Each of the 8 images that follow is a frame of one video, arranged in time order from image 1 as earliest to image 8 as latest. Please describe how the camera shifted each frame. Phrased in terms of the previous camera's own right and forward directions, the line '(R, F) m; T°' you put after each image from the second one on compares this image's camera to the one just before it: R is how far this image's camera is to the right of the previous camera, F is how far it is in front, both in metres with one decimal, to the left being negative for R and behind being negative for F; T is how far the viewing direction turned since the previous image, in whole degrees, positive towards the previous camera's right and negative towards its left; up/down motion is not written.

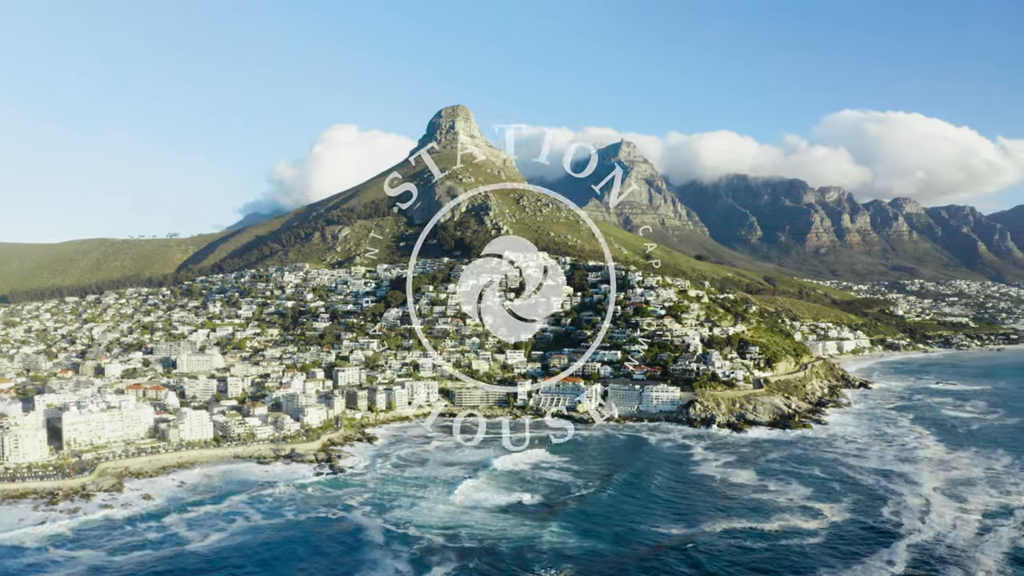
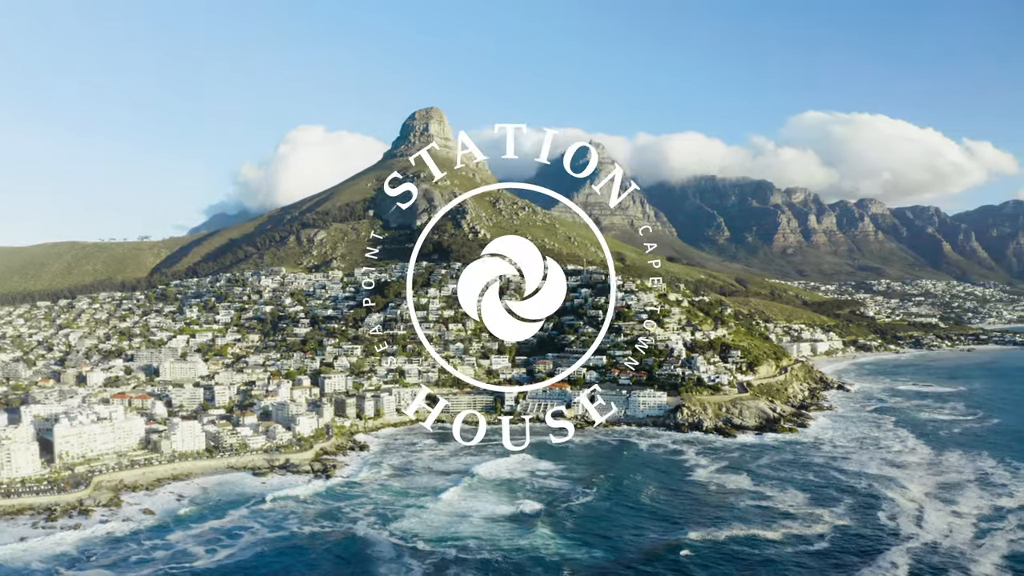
(-1.1, +0.1) m; +2°
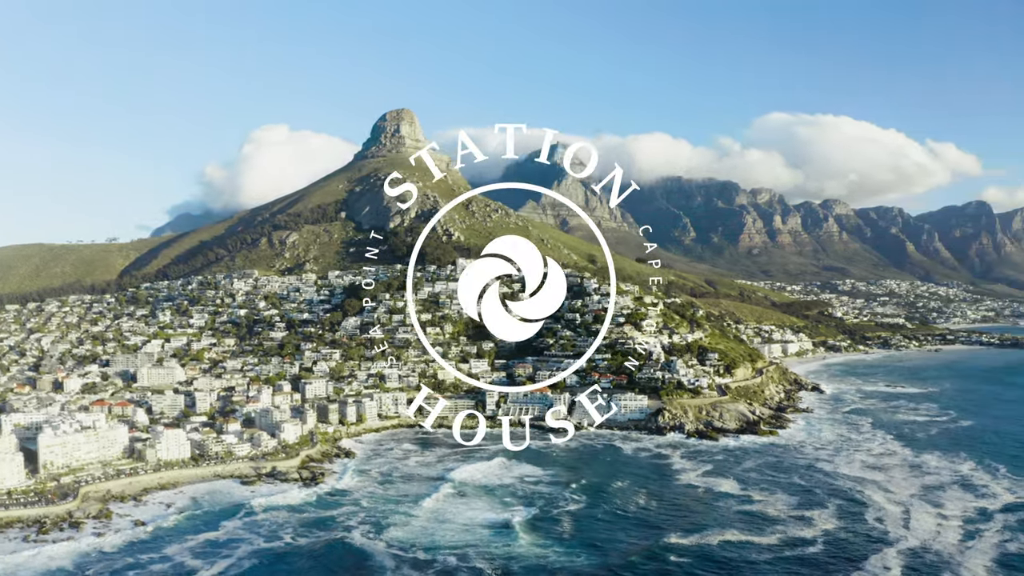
(-0.9, 0.0) m; +2°
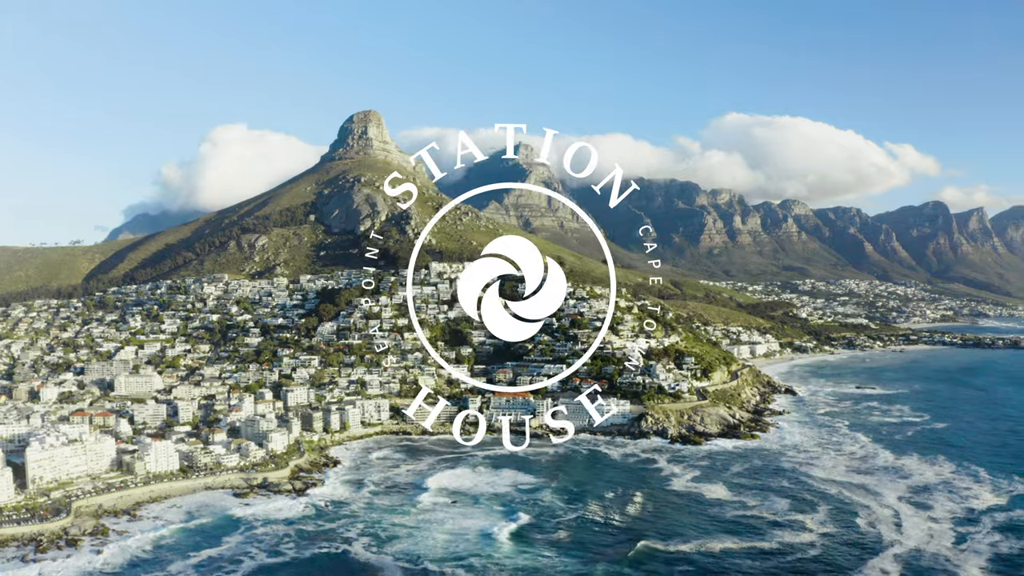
(-1.2, +0.1) m; +2°
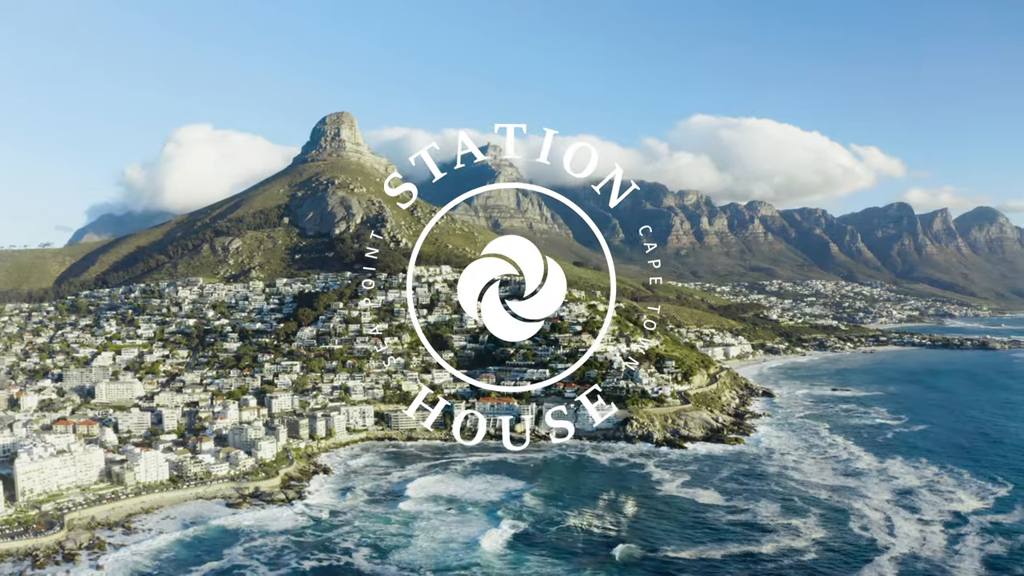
(-1.0, 0.0) m; +2°
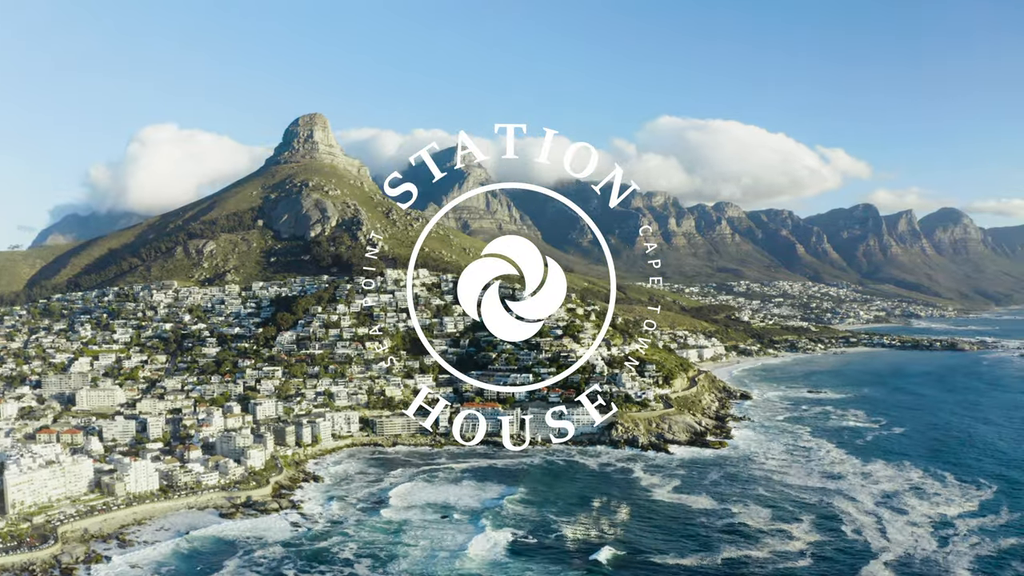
(-0.9, 0.0) m; +2°
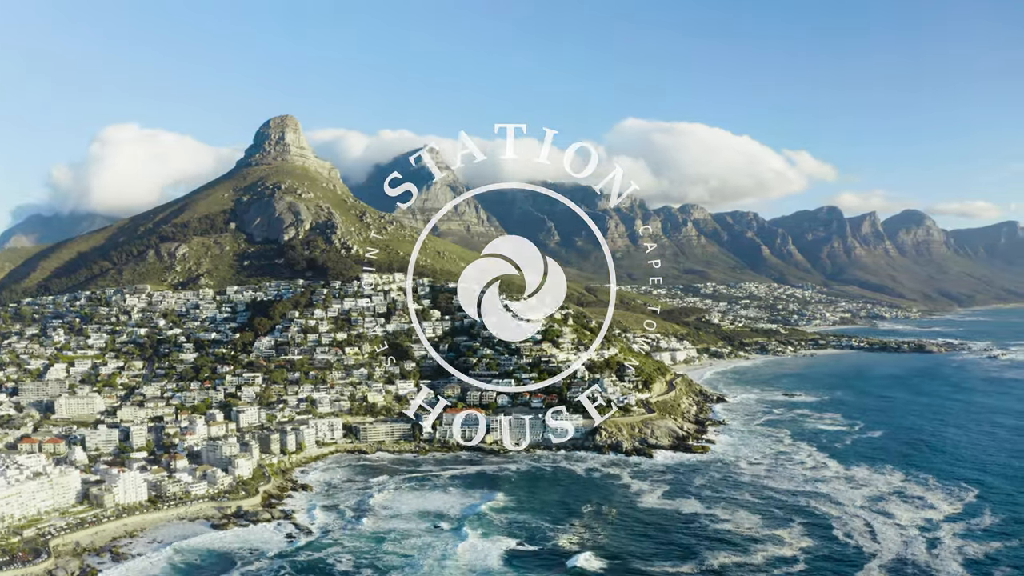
(-0.9, -0.1) m; +2°
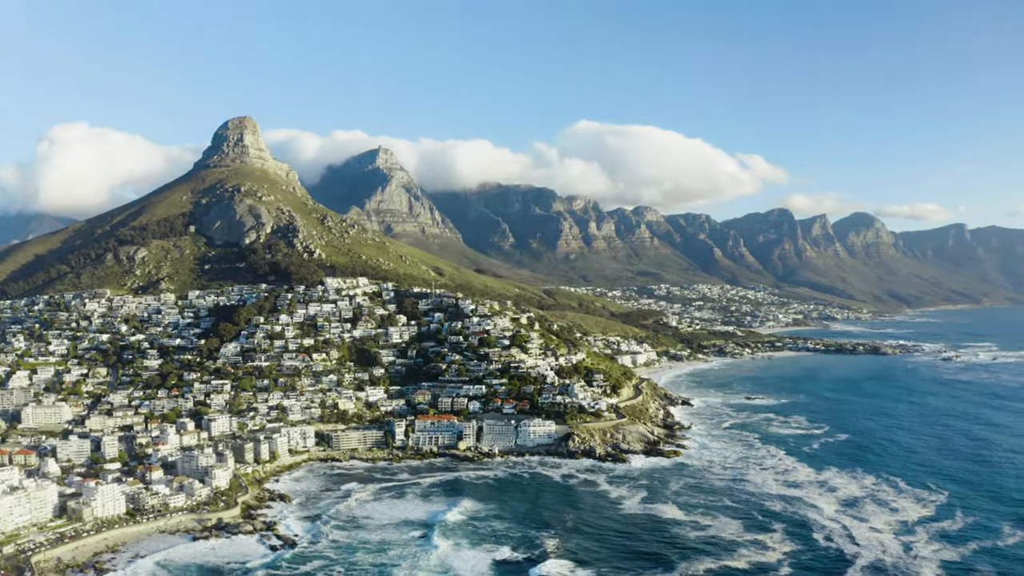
(-1.0, -0.3) m; +3°
